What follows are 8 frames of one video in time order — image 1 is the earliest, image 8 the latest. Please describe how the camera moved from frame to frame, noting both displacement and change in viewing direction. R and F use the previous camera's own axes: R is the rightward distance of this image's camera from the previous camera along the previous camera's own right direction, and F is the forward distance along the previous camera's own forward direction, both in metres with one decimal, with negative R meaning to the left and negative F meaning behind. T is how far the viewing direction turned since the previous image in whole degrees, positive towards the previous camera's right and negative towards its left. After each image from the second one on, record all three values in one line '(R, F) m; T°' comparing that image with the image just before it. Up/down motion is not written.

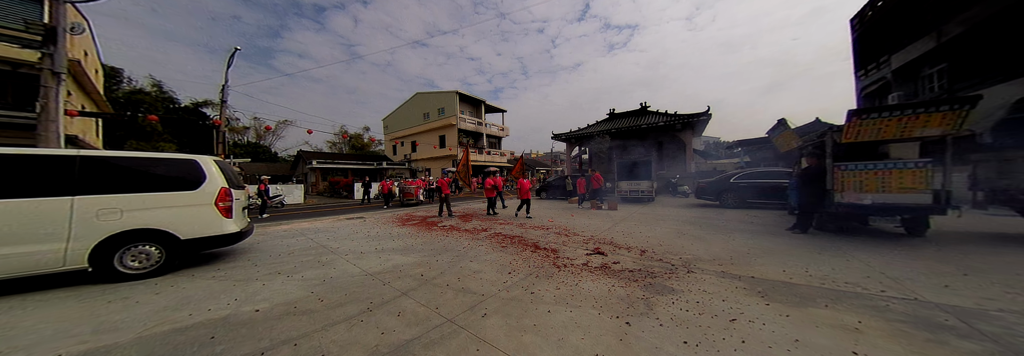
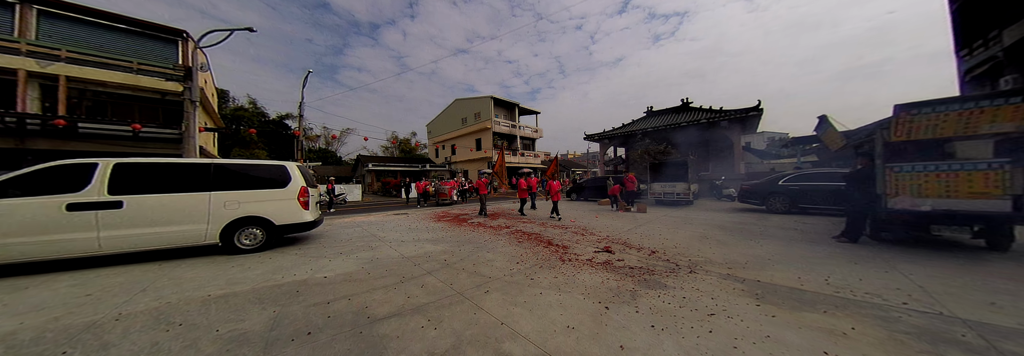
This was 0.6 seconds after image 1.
(+0.4, -0.4) m; -9°
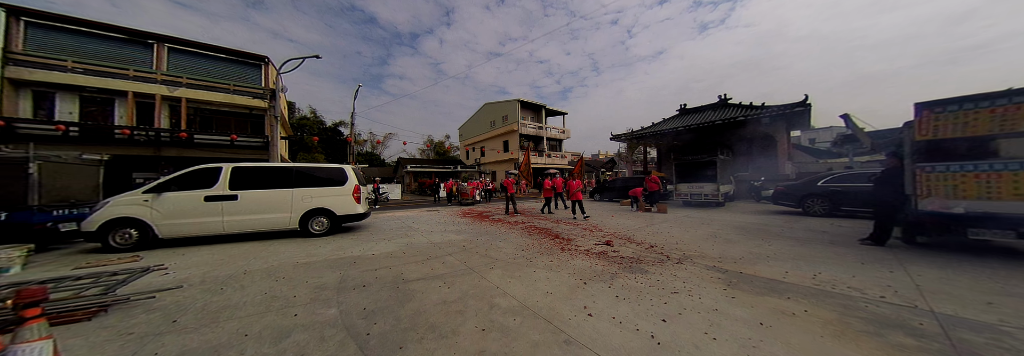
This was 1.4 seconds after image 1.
(+0.4, -0.6) m; -7°
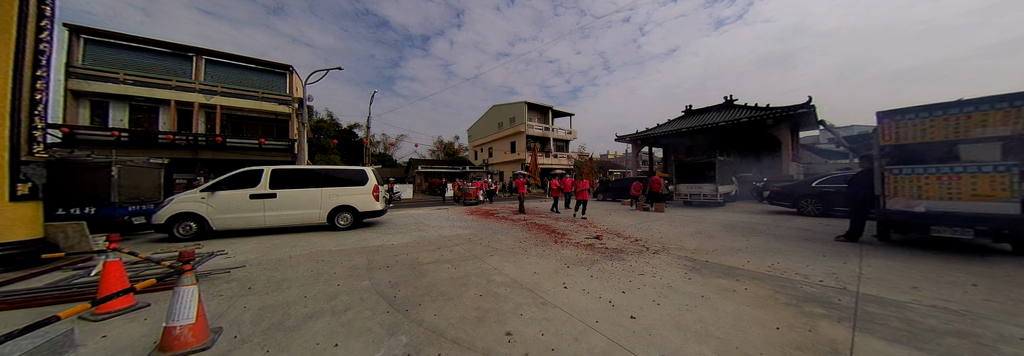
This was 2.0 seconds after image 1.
(+0.2, -0.6) m; -2°
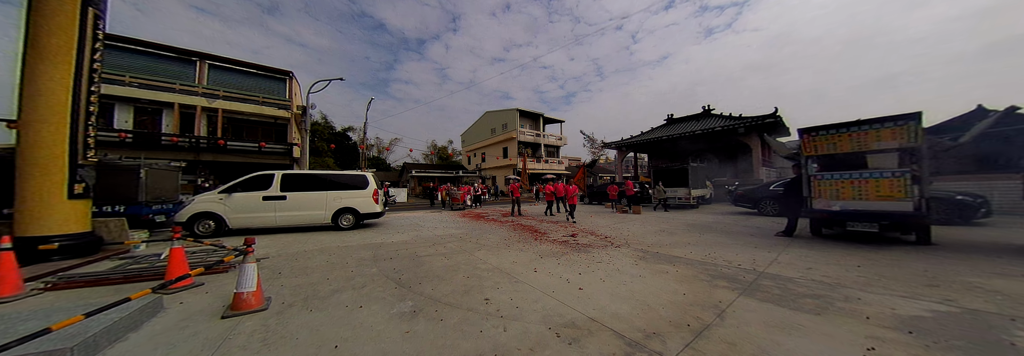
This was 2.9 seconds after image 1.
(+0.2, -0.7) m; +1°
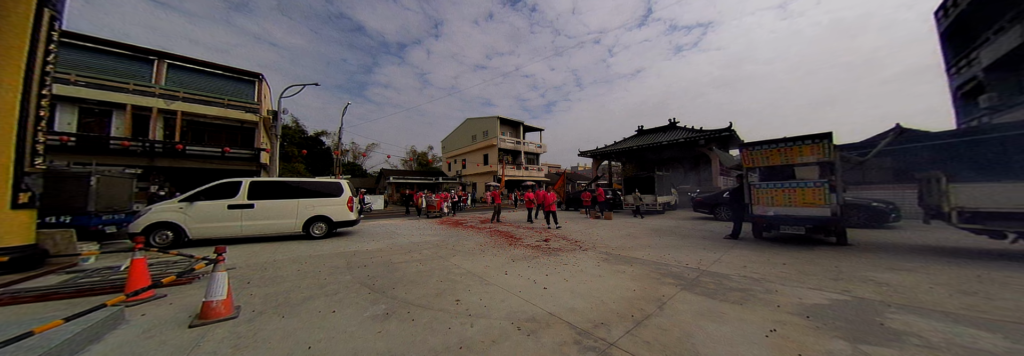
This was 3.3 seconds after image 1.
(+0.1, -0.3) m; +4°
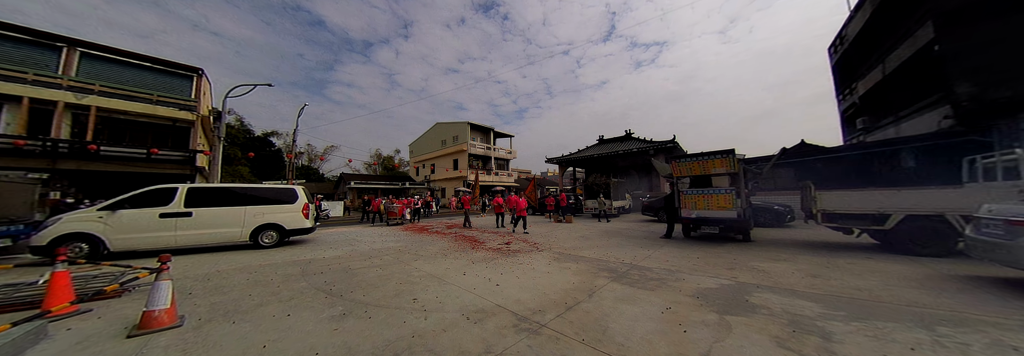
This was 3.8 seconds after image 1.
(+0.2, -0.4) m; +7°
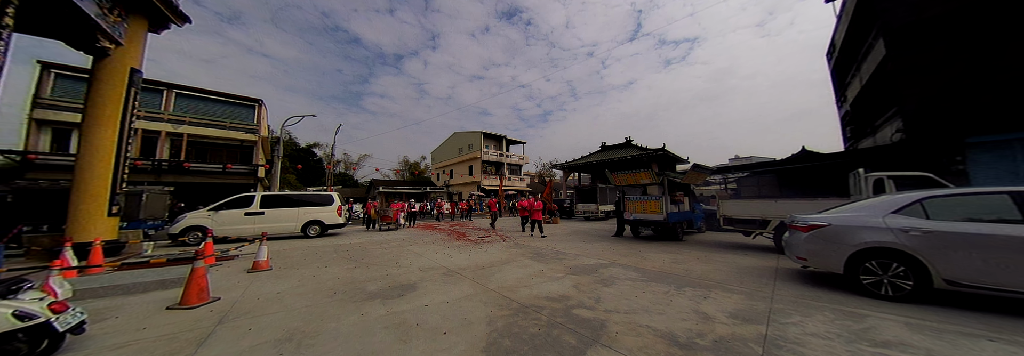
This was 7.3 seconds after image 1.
(+1.7, -1.7) m; -5°
